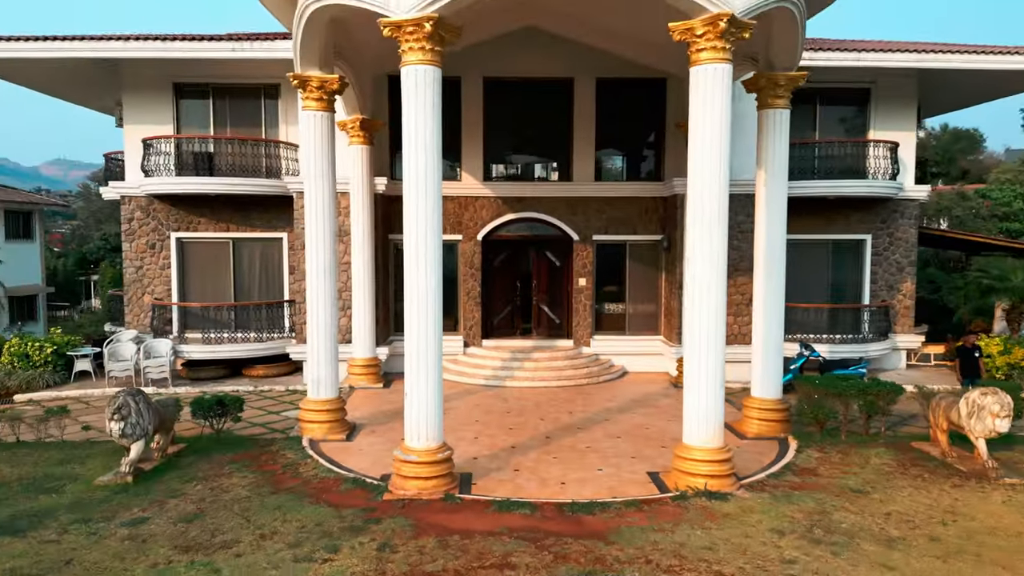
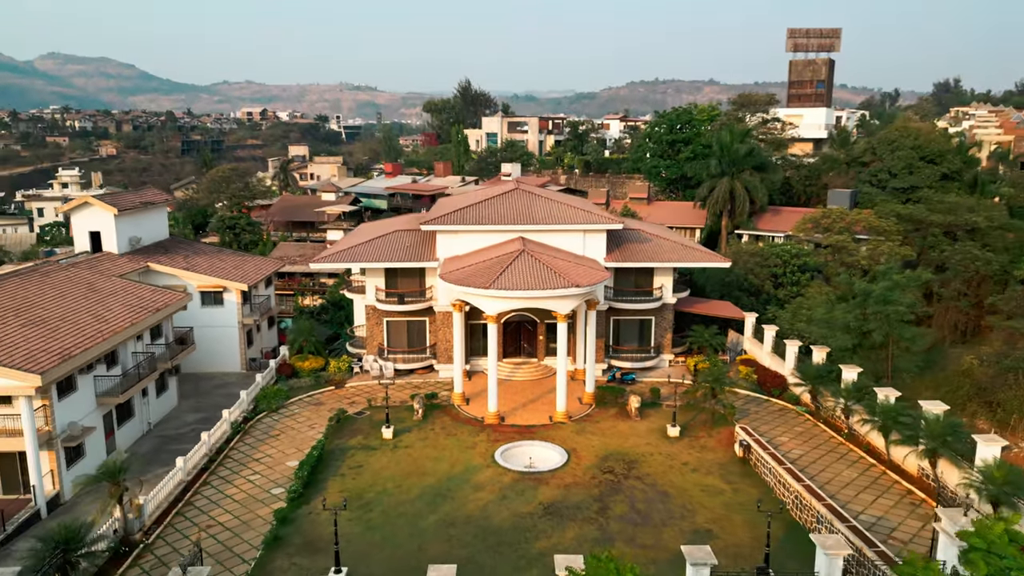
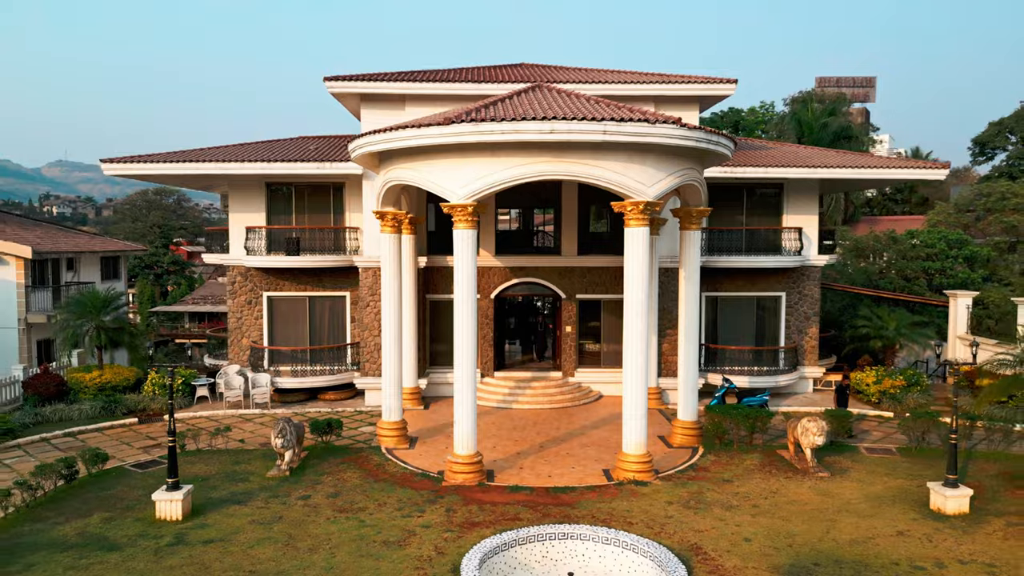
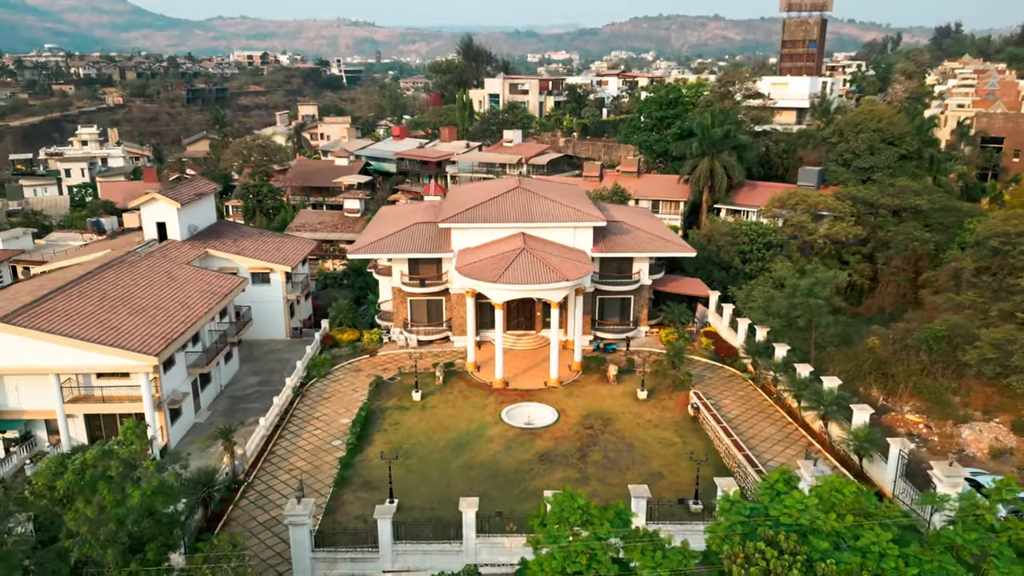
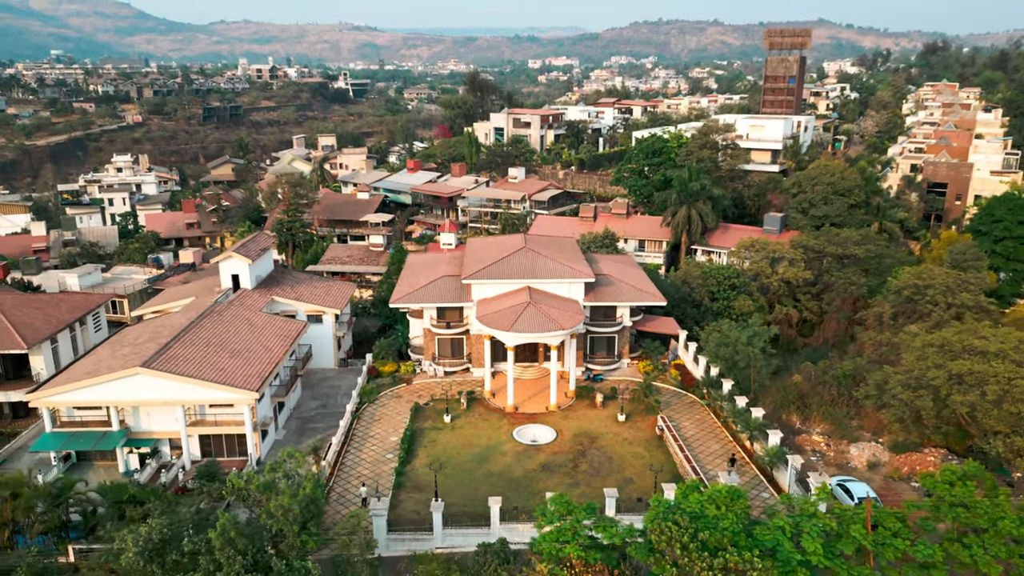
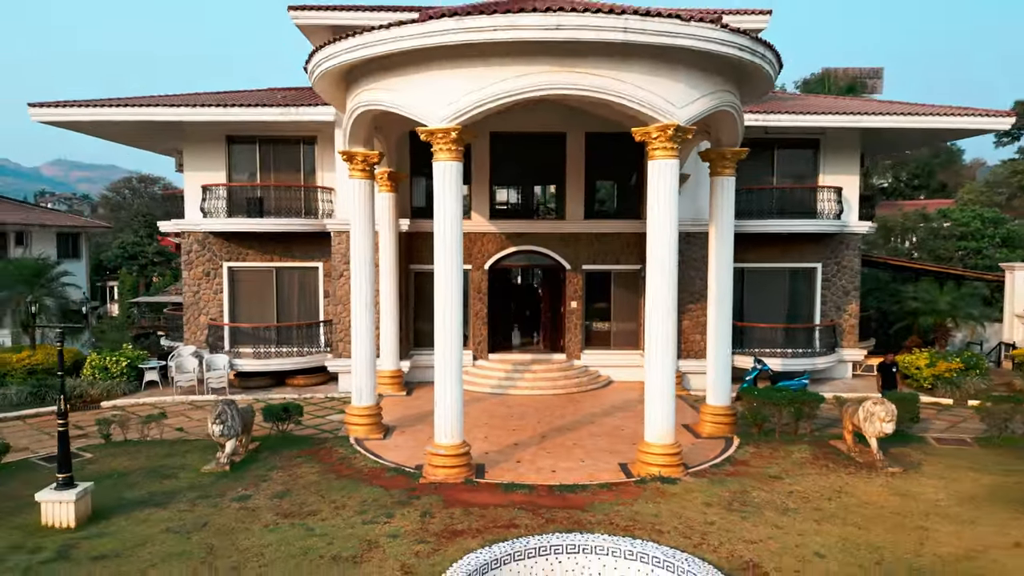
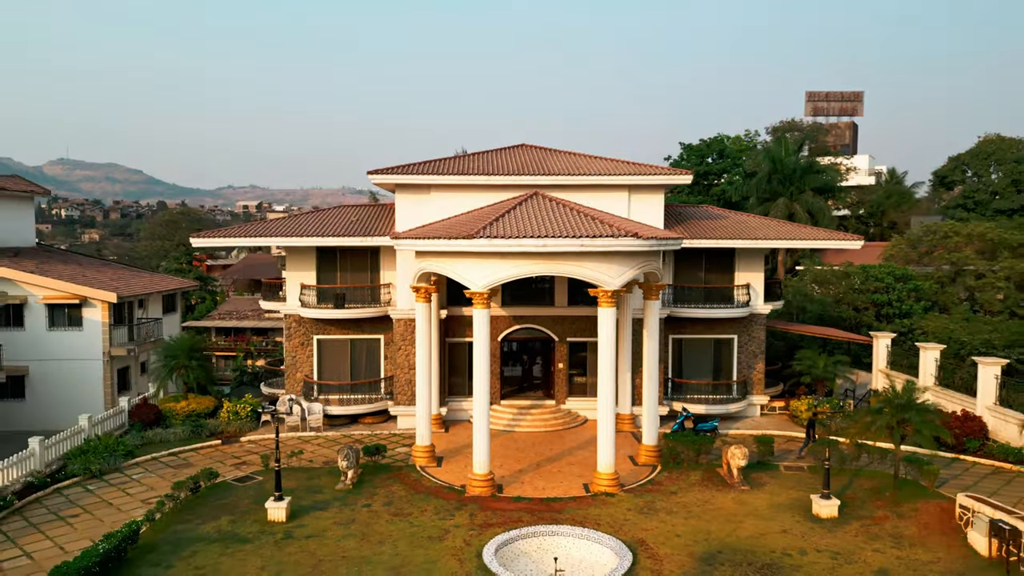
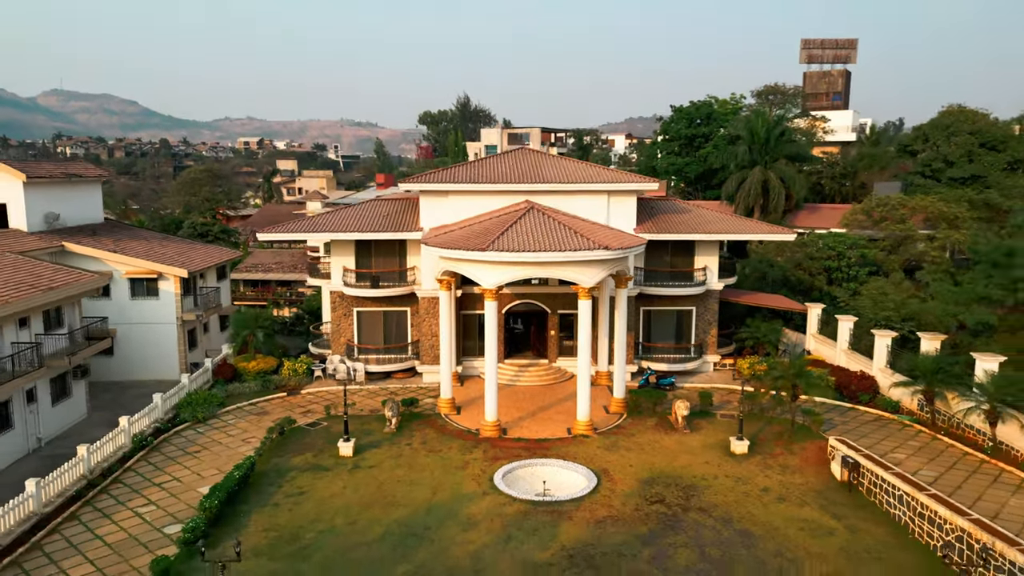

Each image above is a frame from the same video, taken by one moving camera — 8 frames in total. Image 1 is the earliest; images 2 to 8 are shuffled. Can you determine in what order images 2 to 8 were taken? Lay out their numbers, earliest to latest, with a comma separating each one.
6, 3, 7, 8, 2, 4, 5
